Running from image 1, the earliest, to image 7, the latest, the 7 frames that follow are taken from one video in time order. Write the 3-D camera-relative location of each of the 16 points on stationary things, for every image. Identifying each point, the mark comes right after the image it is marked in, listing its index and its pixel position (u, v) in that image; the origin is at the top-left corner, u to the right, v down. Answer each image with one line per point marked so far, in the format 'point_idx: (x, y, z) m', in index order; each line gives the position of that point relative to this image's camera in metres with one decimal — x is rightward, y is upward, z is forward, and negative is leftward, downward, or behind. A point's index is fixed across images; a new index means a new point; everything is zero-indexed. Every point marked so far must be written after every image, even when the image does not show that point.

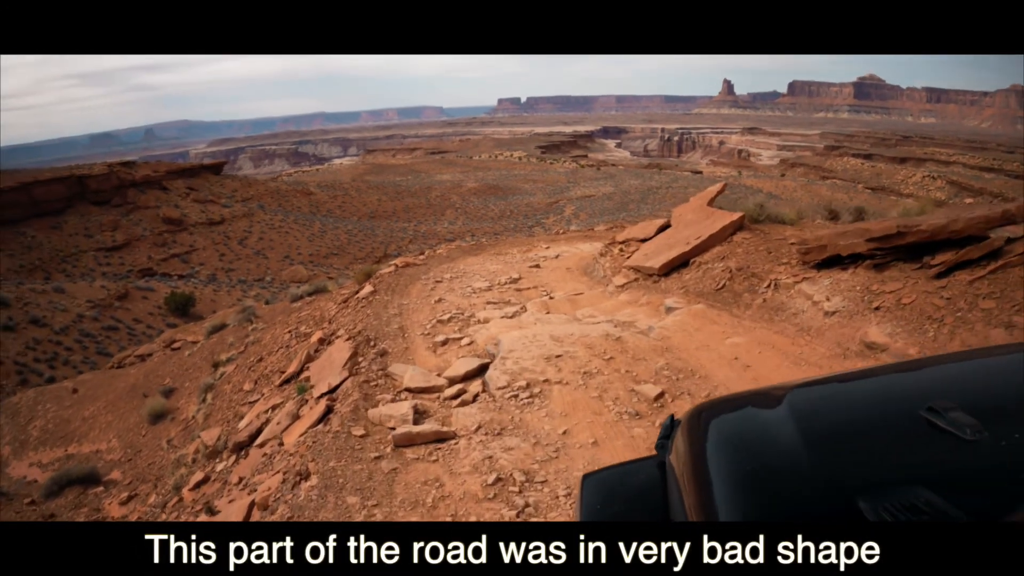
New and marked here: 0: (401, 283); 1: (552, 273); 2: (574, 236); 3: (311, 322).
0: (-1.7, 0.0, +8.3) m
1: (+0.7, +0.3, +10.1) m
2: (+1.8, +1.7, +16.8) m
3: (-3.1, -0.5, +8.2) m
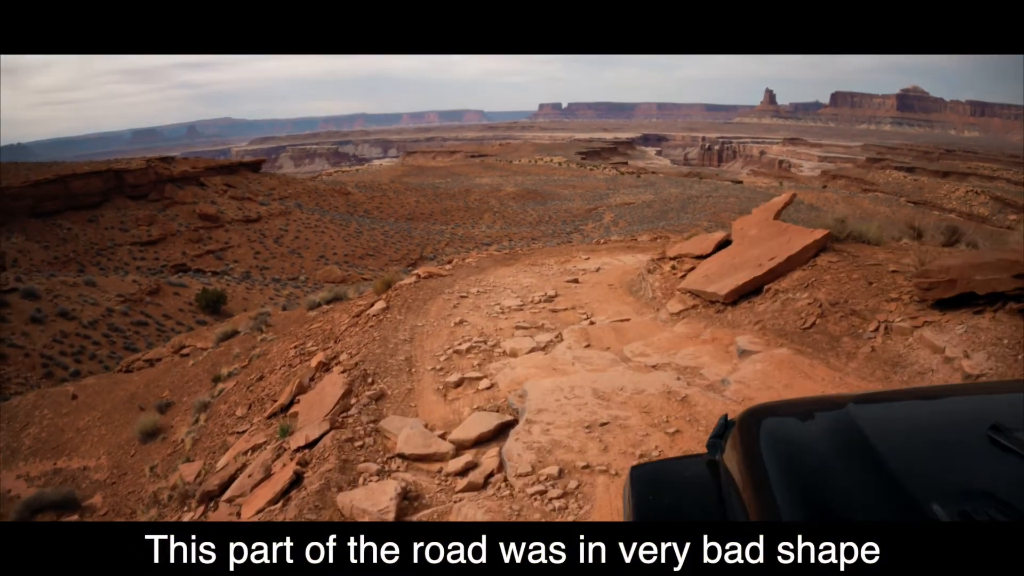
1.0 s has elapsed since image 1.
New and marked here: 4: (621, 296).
0: (-1.3, -0.2, +7.3) m
1: (+1.3, 0.0, +9.0) m
2: (+2.9, +1.2, +15.6) m
3: (-2.7, -0.7, +7.3) m
4: (+1.8, -0.1, +8.6) m
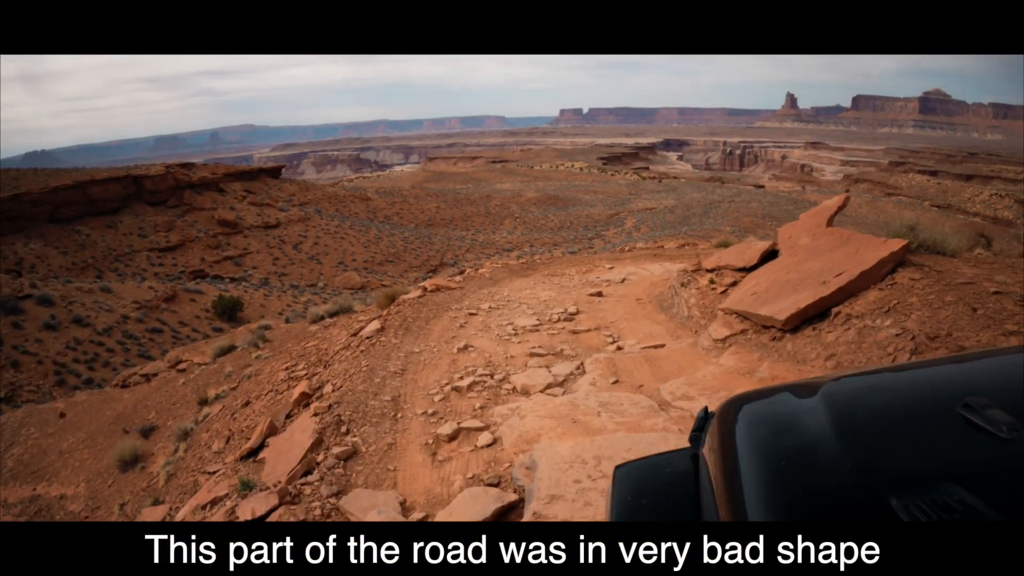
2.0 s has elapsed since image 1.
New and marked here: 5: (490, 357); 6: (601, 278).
0: (-1.1, -0.4, +6.5) m
1: (+1.6, -0.3, +8.0) m
2: (+3.5, +0.9, +14.6) m
3: (-2.5, -0.9, +6.6) m
4: (+2.0, -0.4, +7.6) m
5: (-0.2, -0.7, +5.2) m
6: (+1.8, +0.2, +10.7) m
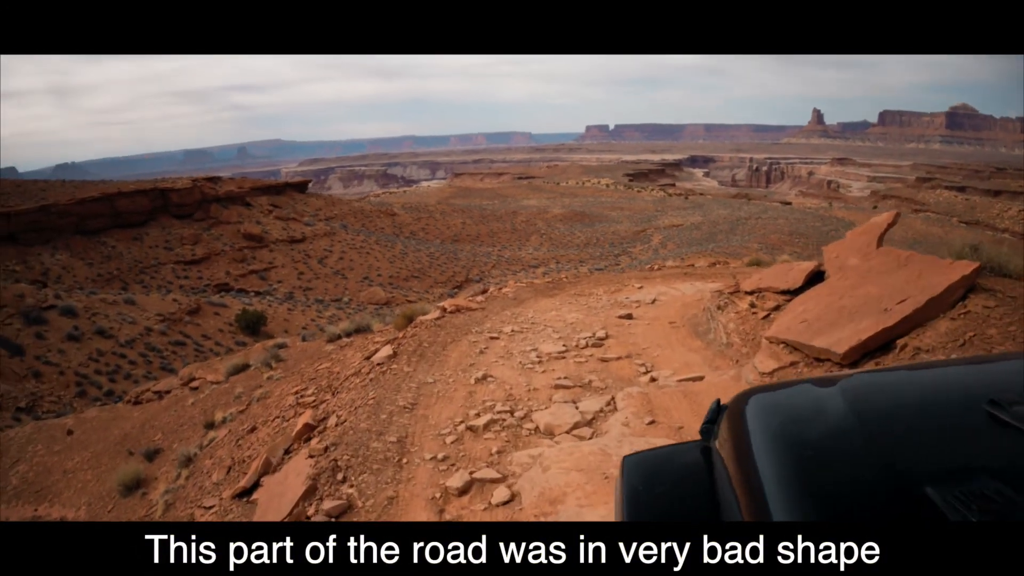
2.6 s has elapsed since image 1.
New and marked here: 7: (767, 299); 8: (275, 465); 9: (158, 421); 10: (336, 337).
0: (-0.8, -0.6, +6.0) m
1: (+1.9, -0.6, +7.5) m
2: (+4.1, +0.4, +14.0) m
3: (-2.2, -1.1, +6.2) m
4: (+2.3, -0.7, +7.1) m
5: (0.0, -0.9, +4.7) m
6: (+2.3, -0.2, +10.1) m
7: (+3.5, -0.2, +7.2) m
8: (-1.9, -1.4, +4.3) m
9: (-5.2, -2.0, +7.8) m
10: (-3.1, -0.9, +9.3) m
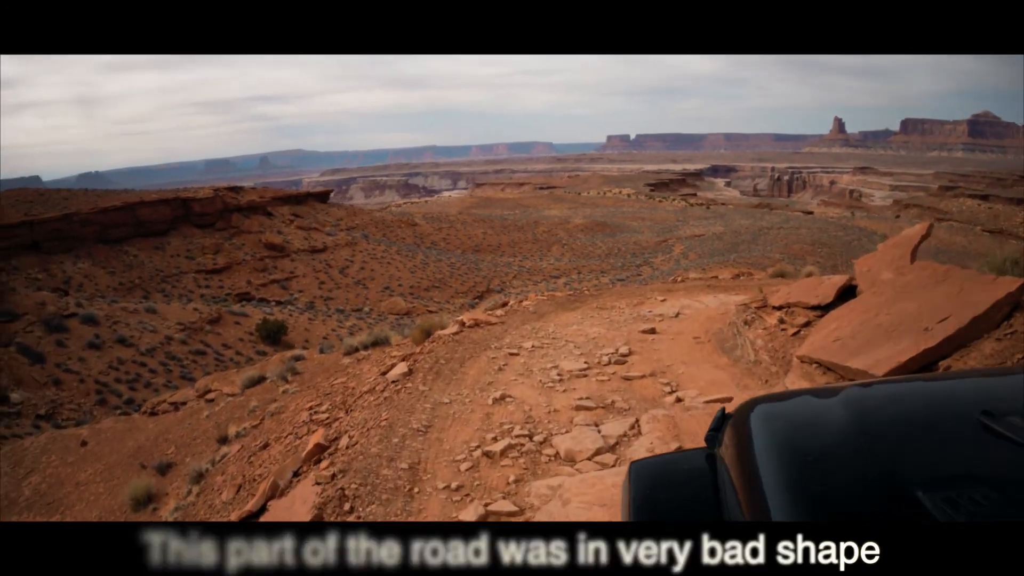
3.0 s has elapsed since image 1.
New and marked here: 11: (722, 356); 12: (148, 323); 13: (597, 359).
0: (-0.6, -0.8, +5.9) m
1: (+2.2, -0.8, +7.2) m
2: (+4.6, 0.0, +13.7) m
3: (-2.0, -1.3, +6.1) m
4: (+2.6, -0.9, +6.8) m
5: (+0.1, -1.1, +4.5) m
6: (+2.6, -0.4, +9.9) m
7: (+3.7, -0.3, +6.9) m
8: (-1.8, -1.5, +4.1) m
9: (-5.0, -2.1, +7.8) m
10: (-2.8, -1.1, +9.2) m
11: (+2.7, -0.9, +6.7) m
12: (-10.9, -1.1, +15.8) m
13: (+1.0, -0.8, +6.0) m
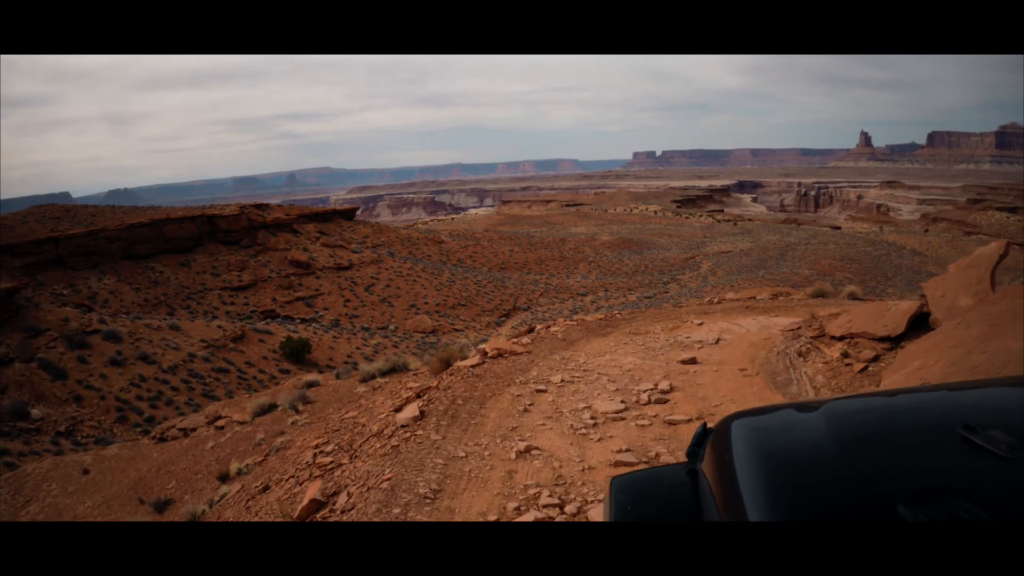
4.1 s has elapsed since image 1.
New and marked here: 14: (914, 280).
0: (-0.4, -1.0, +5.2) m
1: (+2.5, -1.1, +6.5) m
2: (+5.2, -0.5, +12.8) m
3: (-1.8, -1.6, +5.5) m
4: (+2.9, -1.2, +6.0) m
5: (+0.3, -1.3, +3.9) m
6: (+3.1, -0.9, +9.1) m
7: (+4.0, -0.7, +6.1) m
8: (-1.6, -1.8, +3.5) m
9: (-4.6, -2.5, +7.3) m
10: (-2.4, -1.5, +8.7) m
11: (+3.0, -1.2, +6.0) m
12: (-10.1, -1.6, +15.6) m
13: (+1.2, -1.1, +5.3) m
14: (+13.7, +0.3, +18.3) m
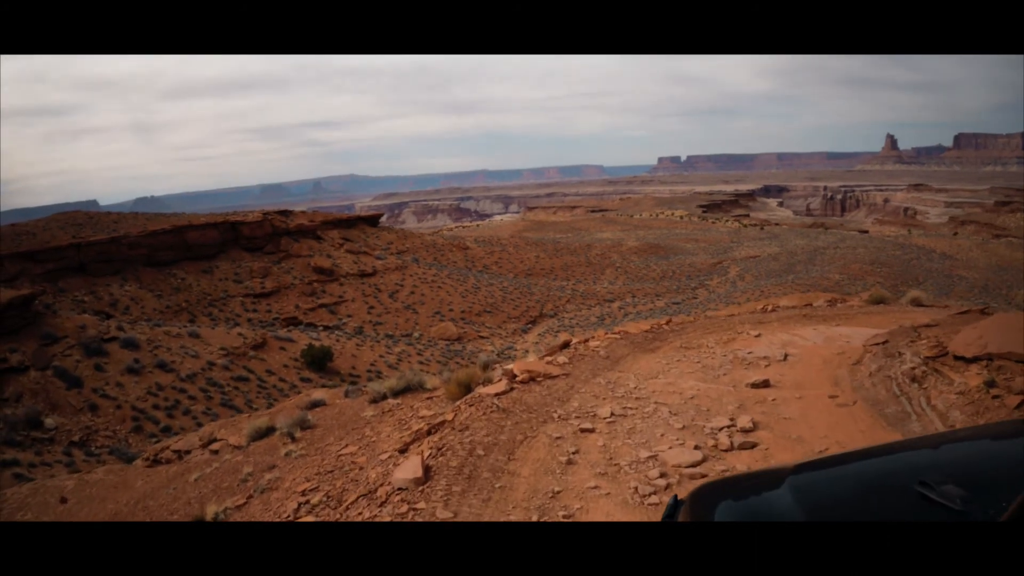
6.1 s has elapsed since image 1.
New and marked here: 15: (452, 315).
0: (-0.1, -1.1, +4.0) m
1: (+2.8, -1.2, +5.1) m
2: (+5.9, -0.6, +11.3) m
3: (-1.5, -1.6, +4.3) m
4: (+3.2, -1.2, +4.6) m
5: (+0.5, -1.3, +2.6) m
6: (+3.5, -1.0, +7.7) m
7: (+4.4, -0.7, +4.6) m
8: (-1.4, -1.8, +2.4) m
9: (-4.2, -2.6, +6.3) m
10: (-1.9, -1.5, +7.6) m
11: (+3.3, -1.2, +4.6) m
12: (-9.3, -1.8, +14.9) m
13: (+1.5, -1.2, +4.0) m
14: (+14.7, +0.1, +16.4) m
15: (-2.5, -1.1, +19.7) m
